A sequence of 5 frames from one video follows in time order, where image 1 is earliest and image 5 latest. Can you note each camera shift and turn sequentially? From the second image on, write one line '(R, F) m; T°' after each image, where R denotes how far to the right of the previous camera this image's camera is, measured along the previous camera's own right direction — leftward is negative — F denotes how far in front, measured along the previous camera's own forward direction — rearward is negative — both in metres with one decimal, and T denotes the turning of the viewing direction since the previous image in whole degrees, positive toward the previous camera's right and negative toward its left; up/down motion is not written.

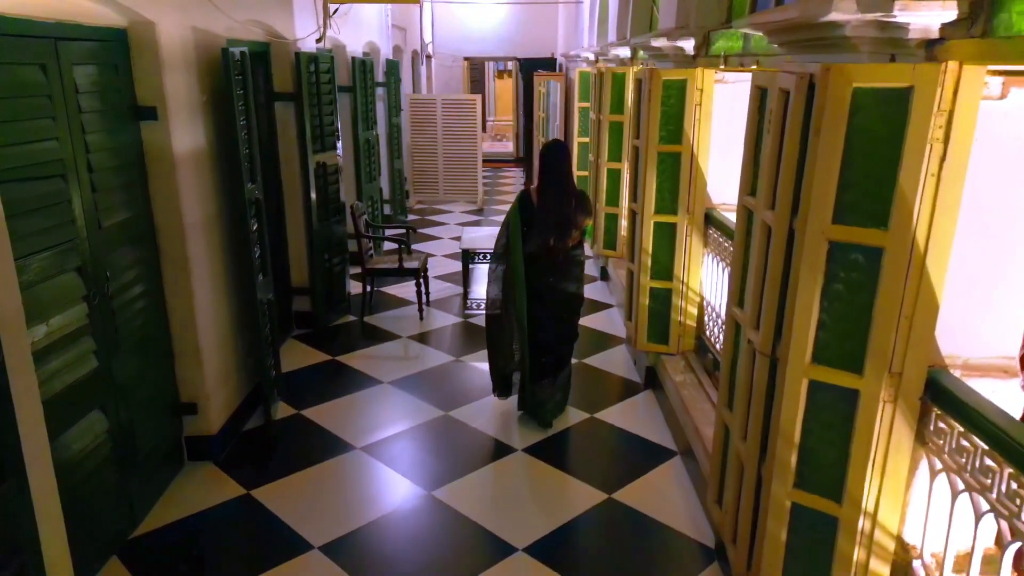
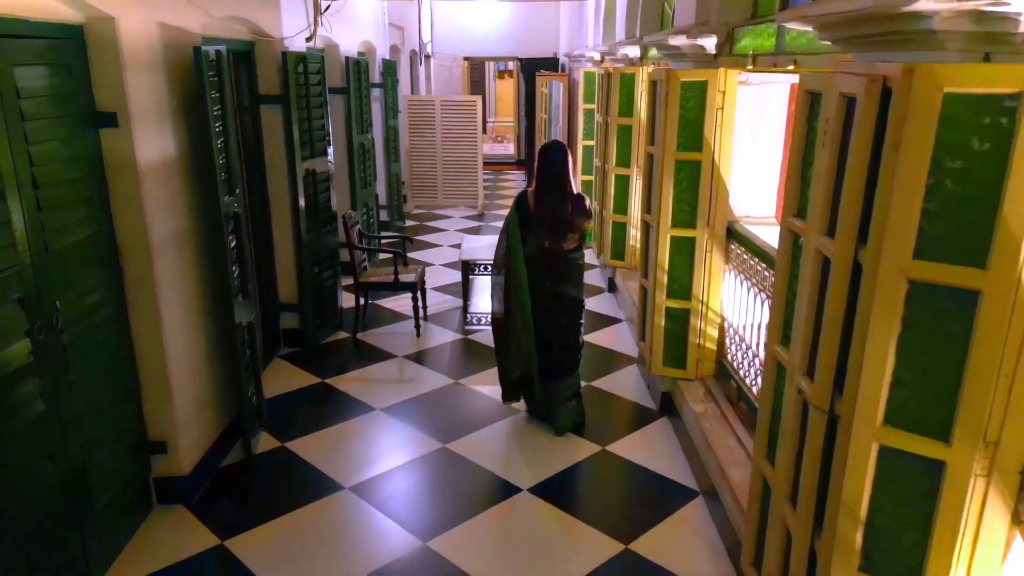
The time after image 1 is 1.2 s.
(0.0, +0.3) m; 0°
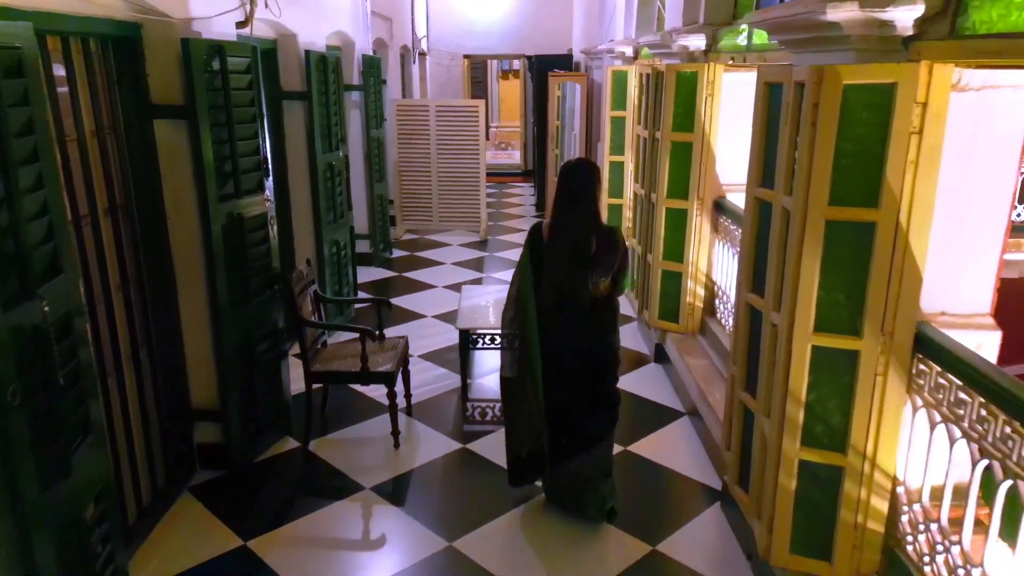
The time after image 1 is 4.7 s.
(-0.1, +1.4) m; 0°
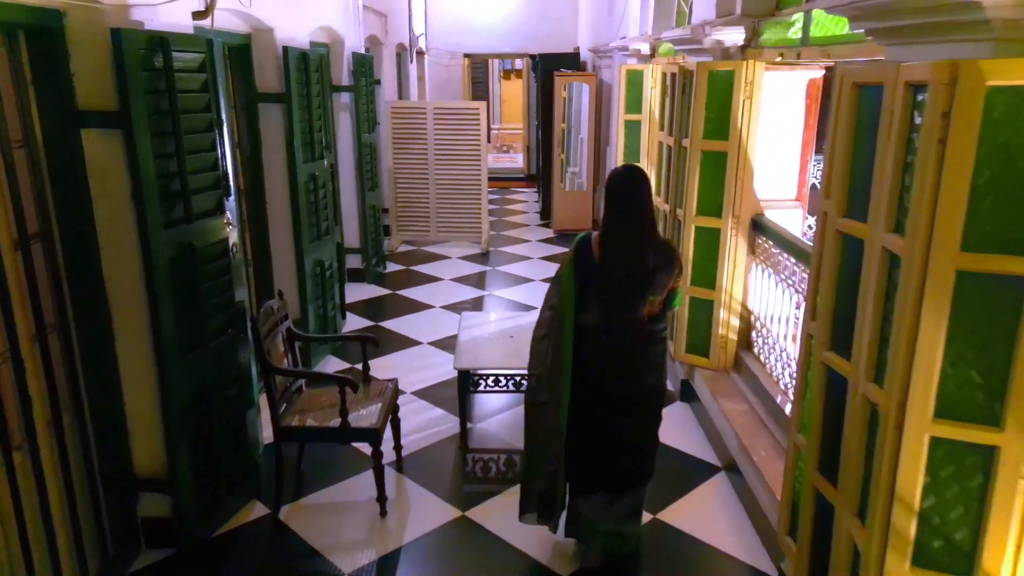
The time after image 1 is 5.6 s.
(0.0, +0.5) m; 0°
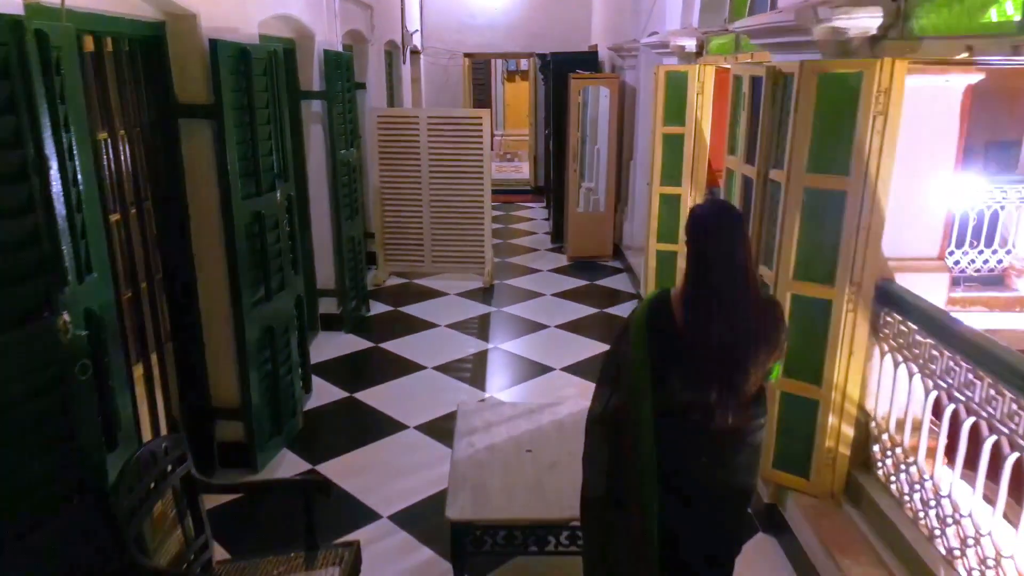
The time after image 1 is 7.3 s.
(-0.1, +1.0) m; 0°
